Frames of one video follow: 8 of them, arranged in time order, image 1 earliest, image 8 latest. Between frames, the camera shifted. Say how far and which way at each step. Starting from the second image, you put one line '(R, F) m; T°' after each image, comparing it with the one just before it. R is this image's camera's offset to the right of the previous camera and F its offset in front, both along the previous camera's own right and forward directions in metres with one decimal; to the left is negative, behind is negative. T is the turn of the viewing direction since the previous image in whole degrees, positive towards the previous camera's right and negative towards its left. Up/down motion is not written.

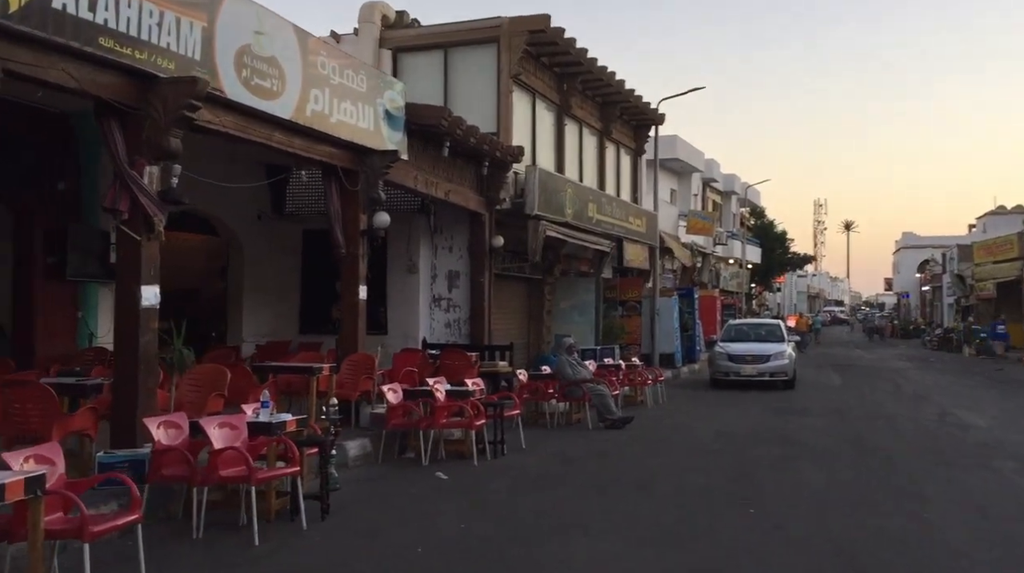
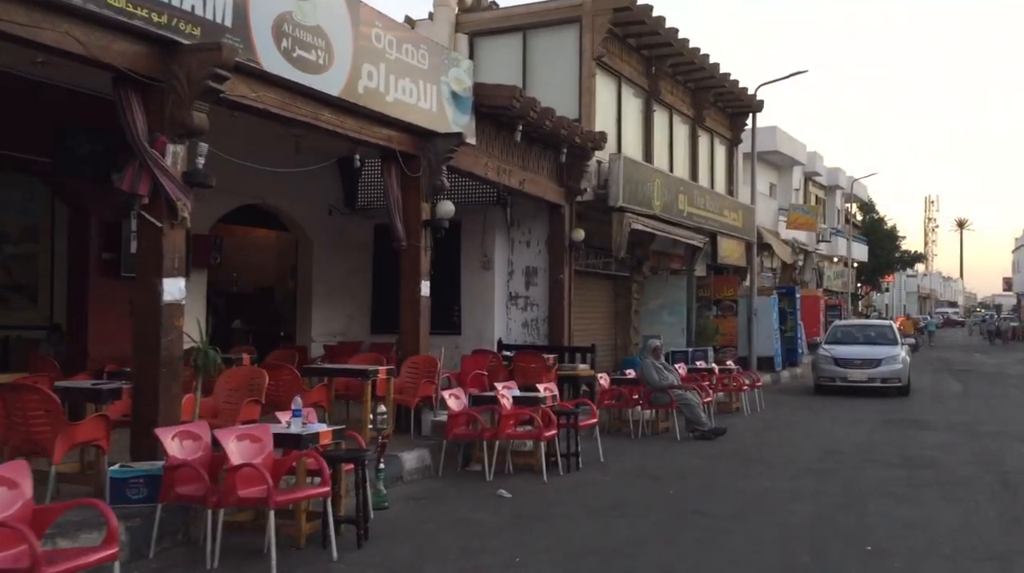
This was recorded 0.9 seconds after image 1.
(+0.2, +1.2) m; -5°
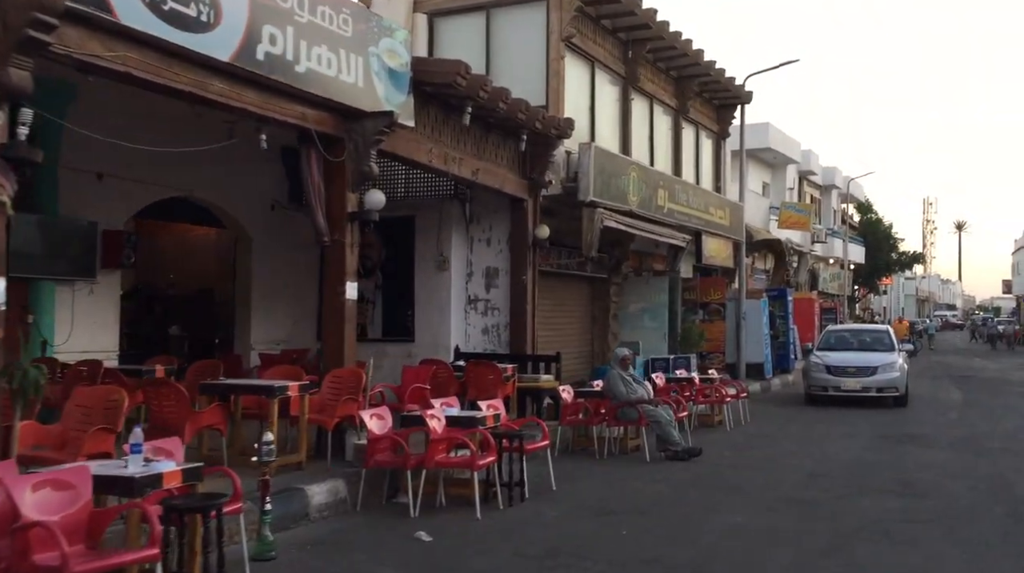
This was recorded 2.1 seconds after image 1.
(+0.6, +1.6) m; 0°
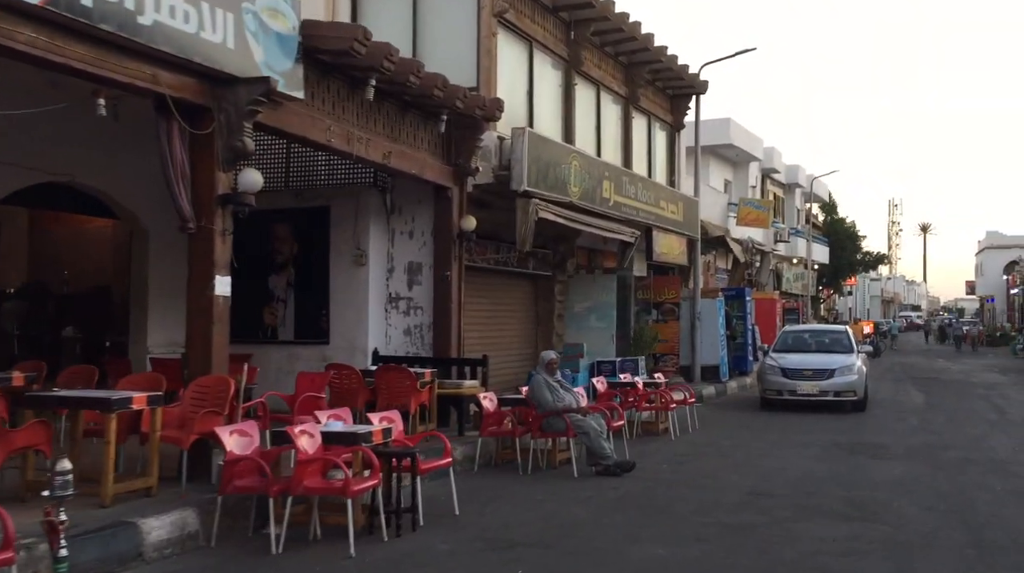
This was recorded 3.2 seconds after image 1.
(+0.6, +1.4) m; +2°
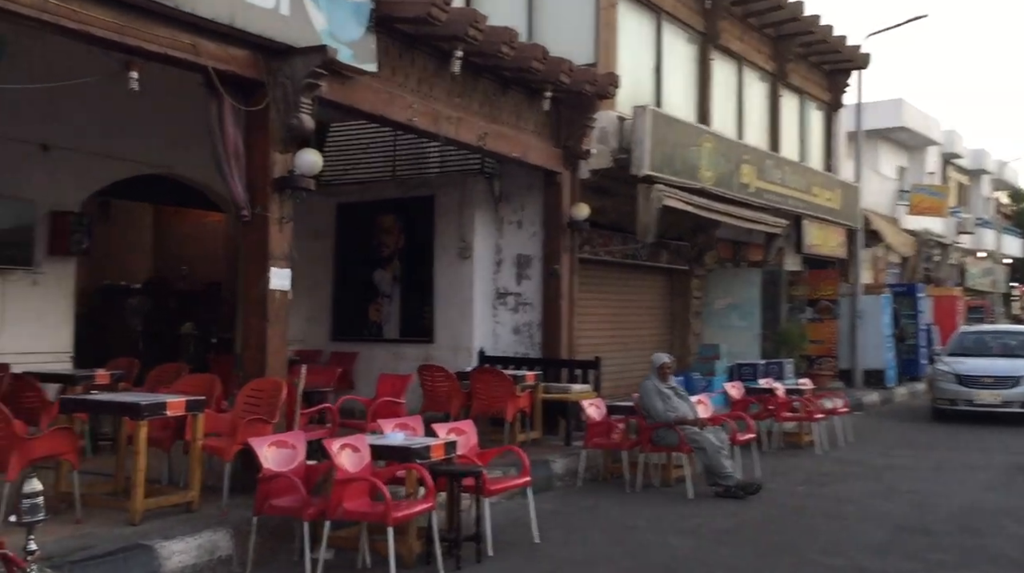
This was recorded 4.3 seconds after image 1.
(+0.6, +1.3) m; -9°
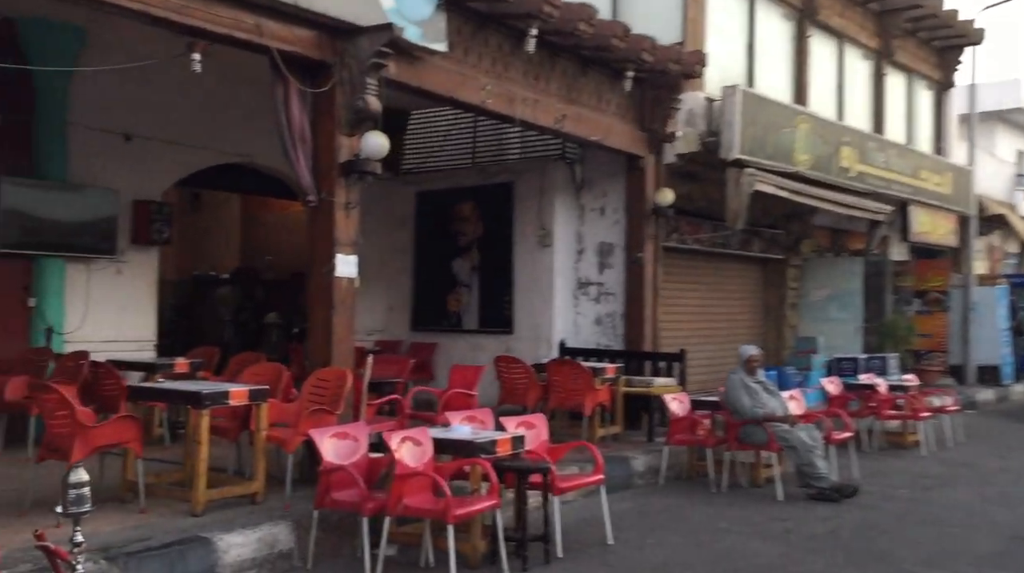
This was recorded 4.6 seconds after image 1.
(+0.2, +0.4) m; -5°
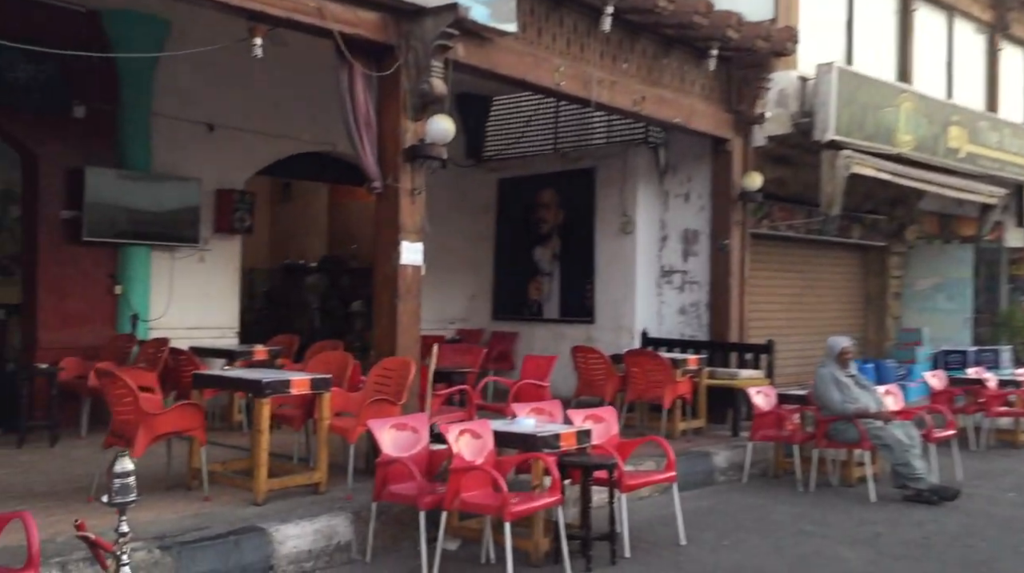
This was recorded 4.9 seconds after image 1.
(+0.3, +0.3) m; -6°
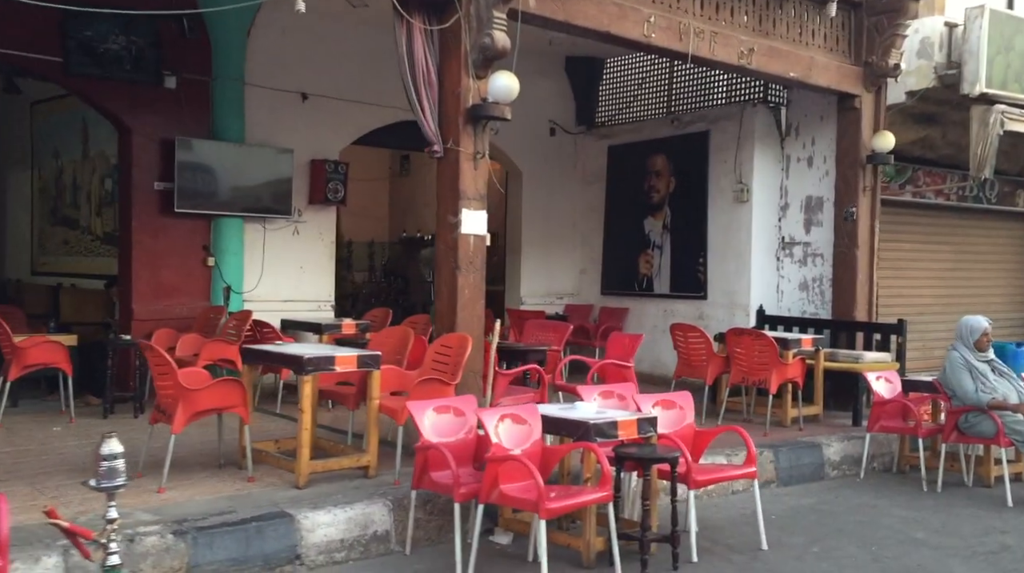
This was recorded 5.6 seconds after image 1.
(+0.7, +0.7) m; -9°
